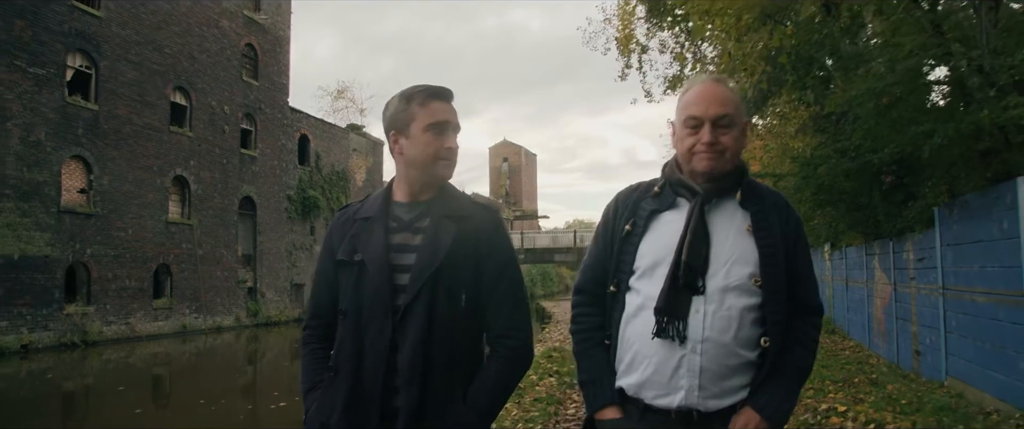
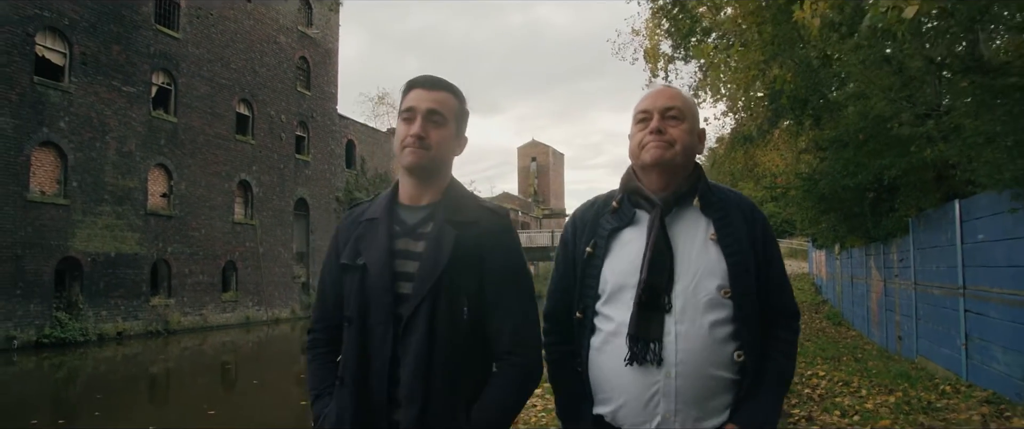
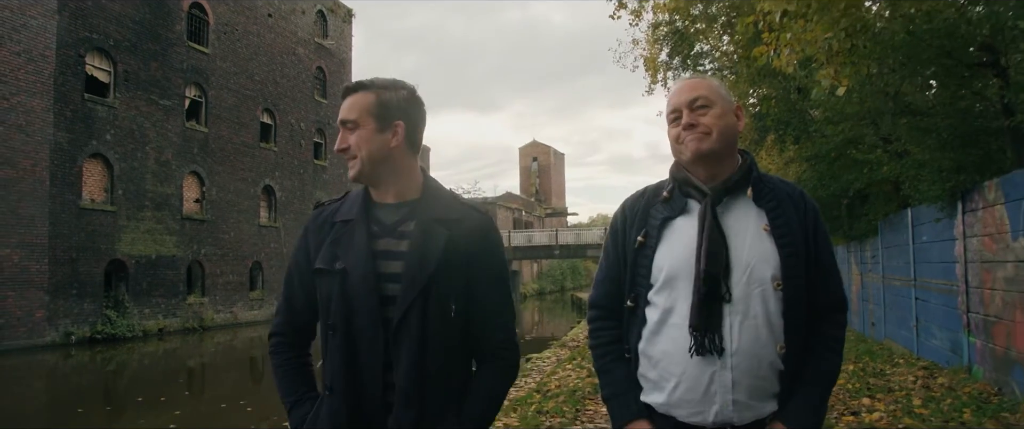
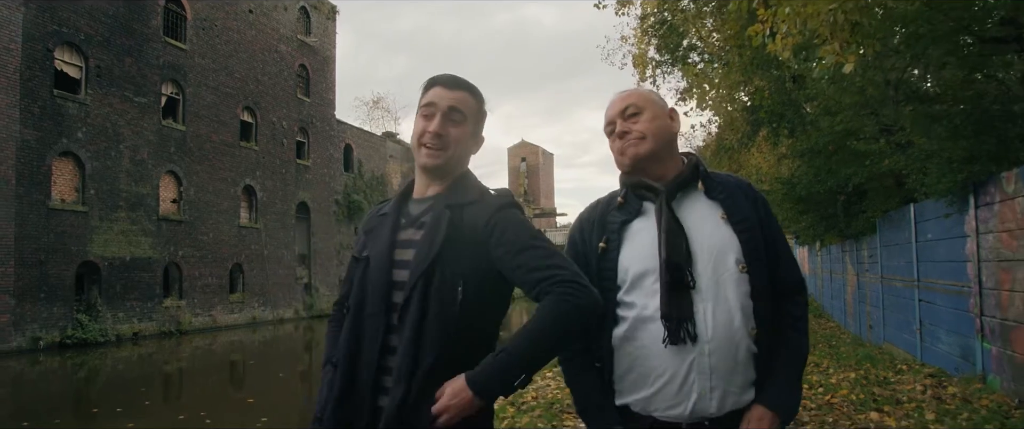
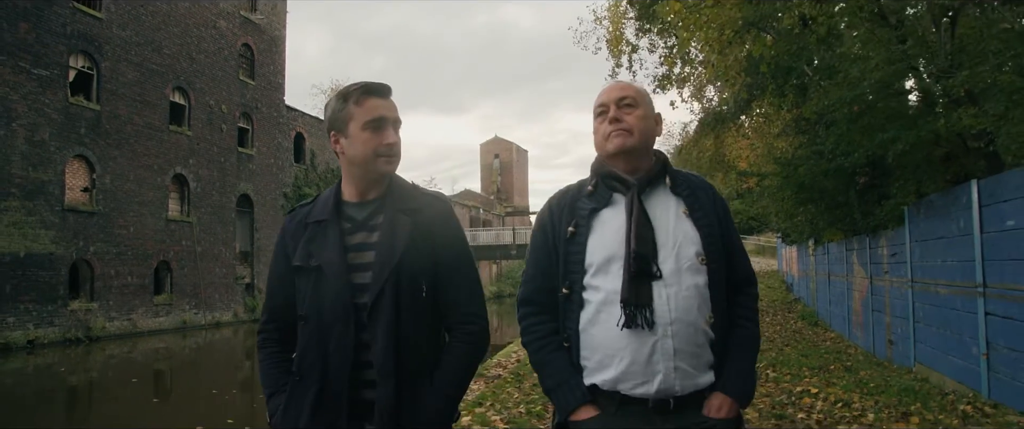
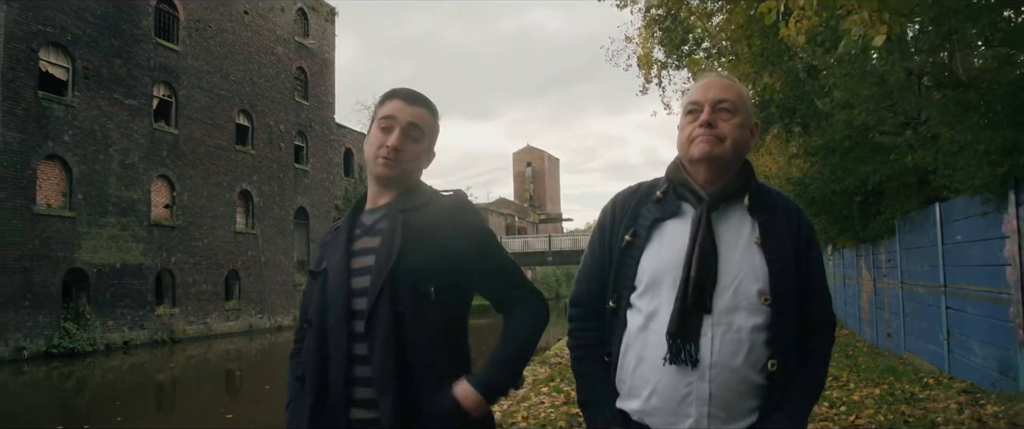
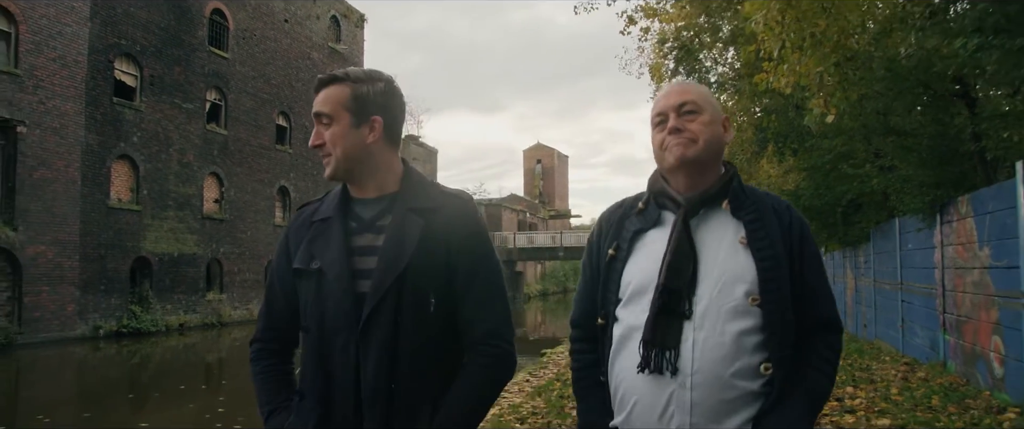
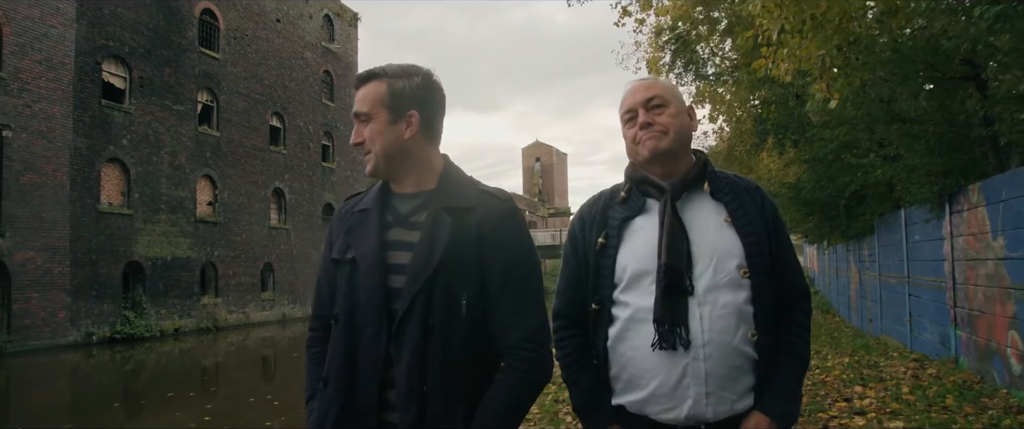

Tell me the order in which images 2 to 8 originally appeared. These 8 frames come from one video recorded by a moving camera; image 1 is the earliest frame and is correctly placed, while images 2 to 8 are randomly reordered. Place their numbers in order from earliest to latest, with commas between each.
5, 2, 6, 4, 3, 8, 7
